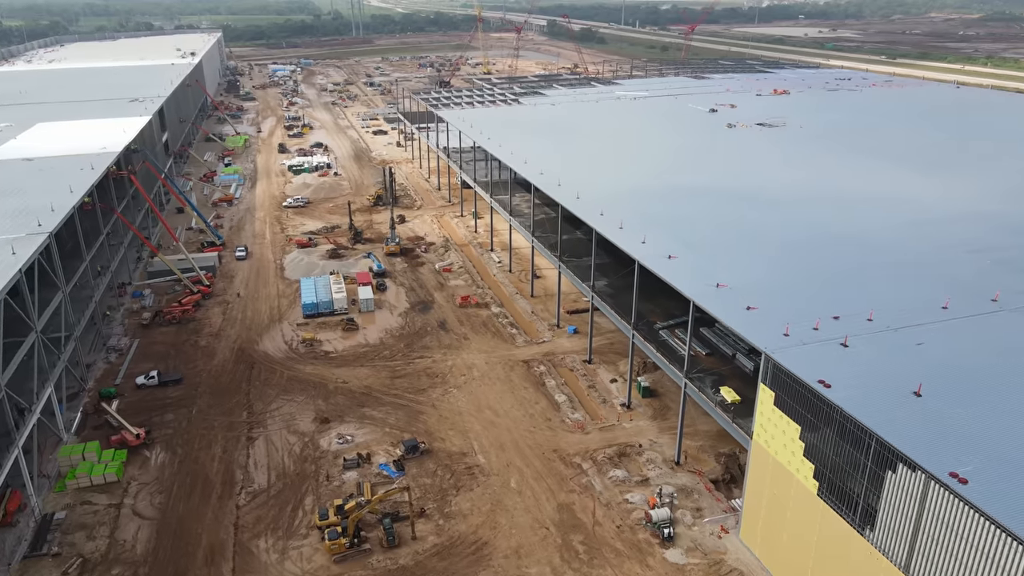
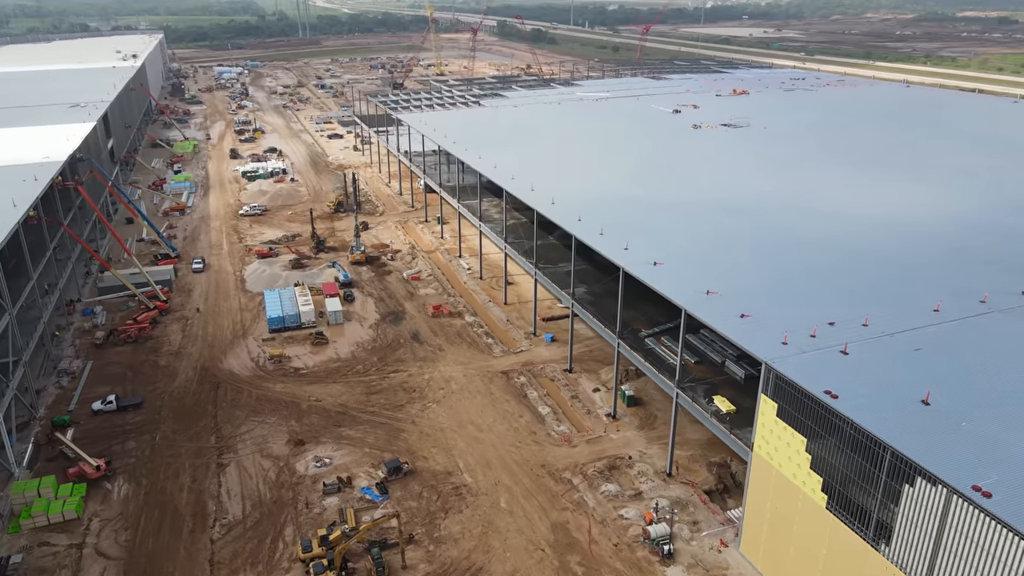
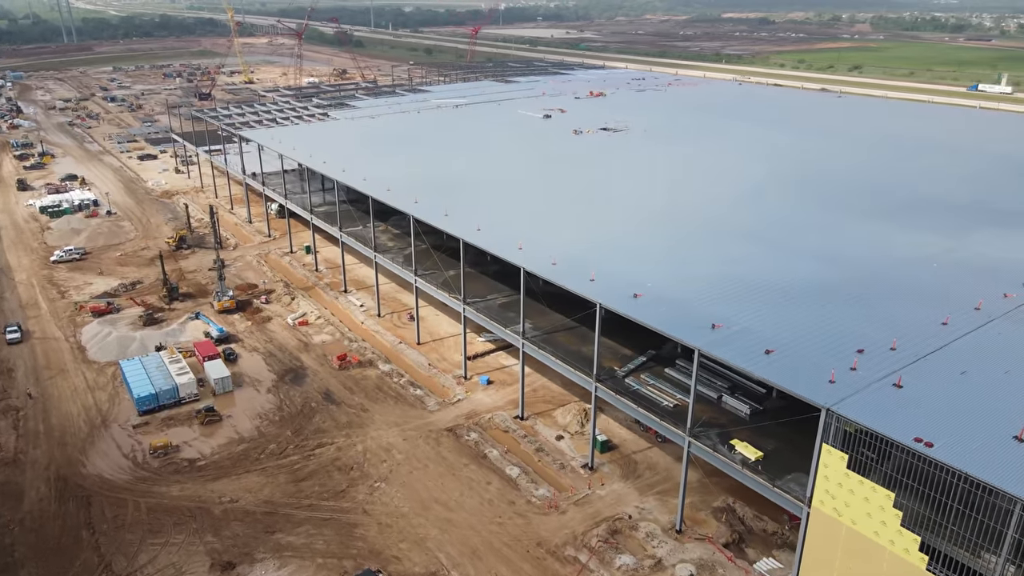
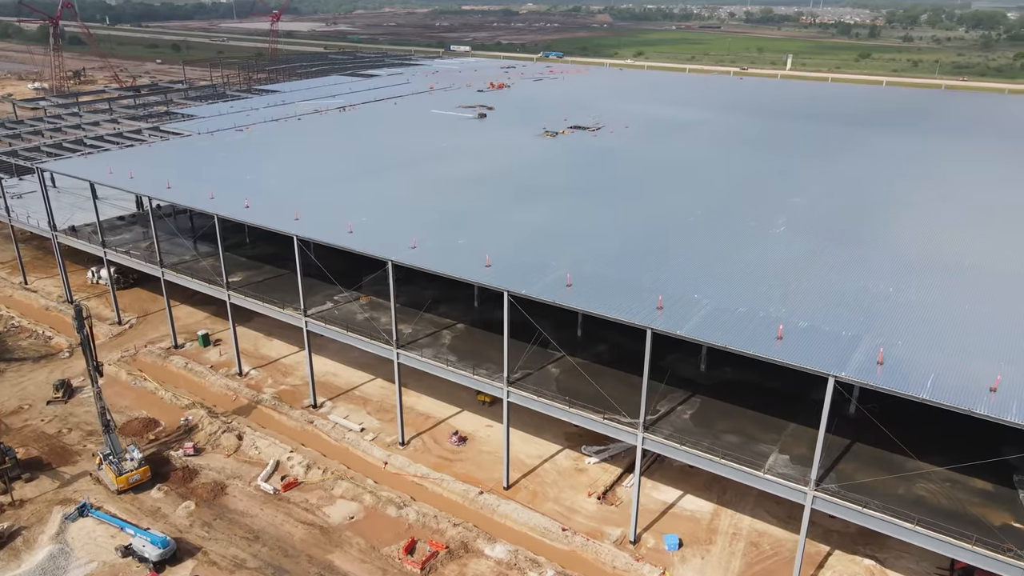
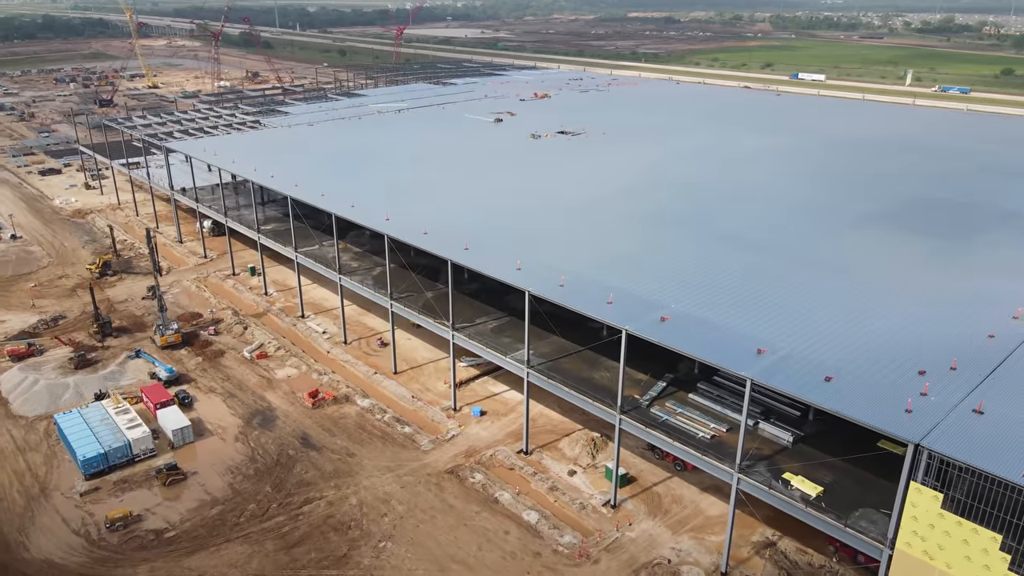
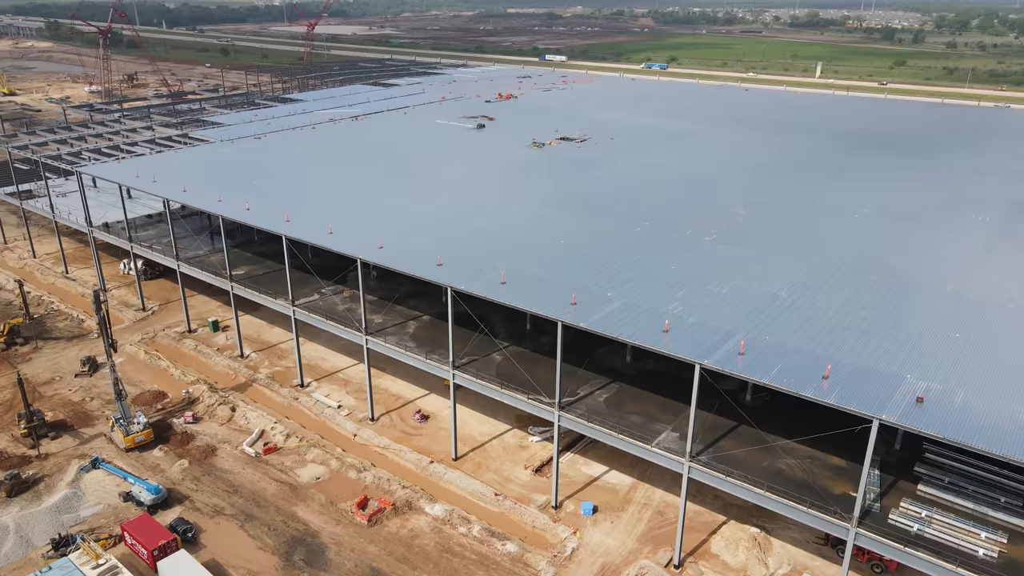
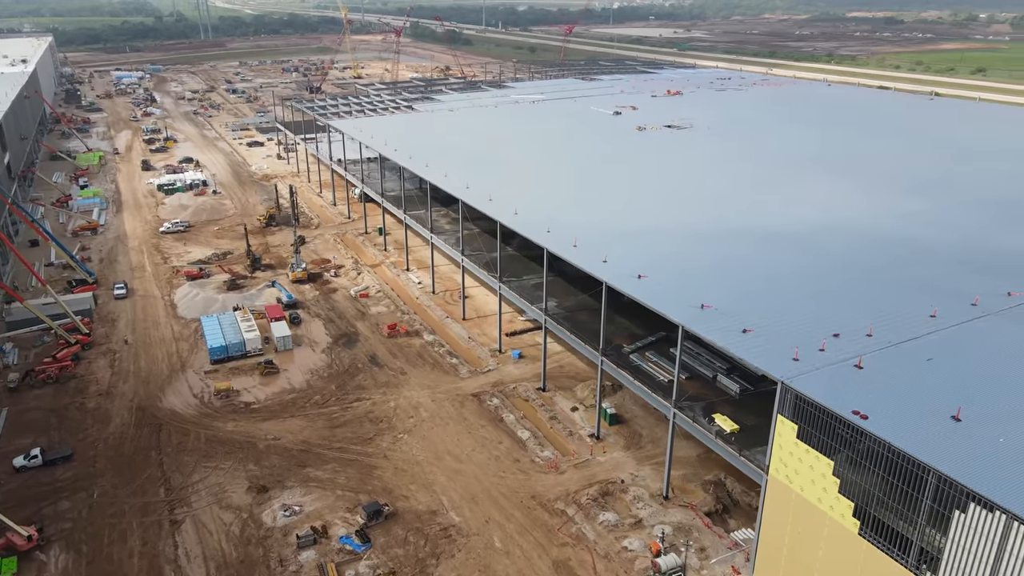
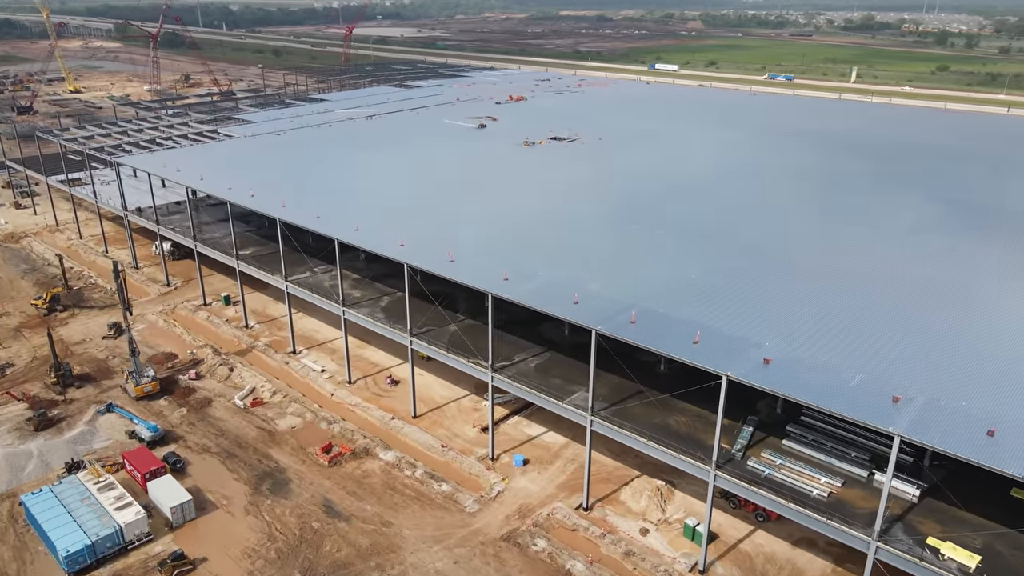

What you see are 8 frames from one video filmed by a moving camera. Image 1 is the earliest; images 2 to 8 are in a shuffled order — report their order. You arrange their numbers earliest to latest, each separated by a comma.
2, 7, 3, 5, 8, 6, 4
